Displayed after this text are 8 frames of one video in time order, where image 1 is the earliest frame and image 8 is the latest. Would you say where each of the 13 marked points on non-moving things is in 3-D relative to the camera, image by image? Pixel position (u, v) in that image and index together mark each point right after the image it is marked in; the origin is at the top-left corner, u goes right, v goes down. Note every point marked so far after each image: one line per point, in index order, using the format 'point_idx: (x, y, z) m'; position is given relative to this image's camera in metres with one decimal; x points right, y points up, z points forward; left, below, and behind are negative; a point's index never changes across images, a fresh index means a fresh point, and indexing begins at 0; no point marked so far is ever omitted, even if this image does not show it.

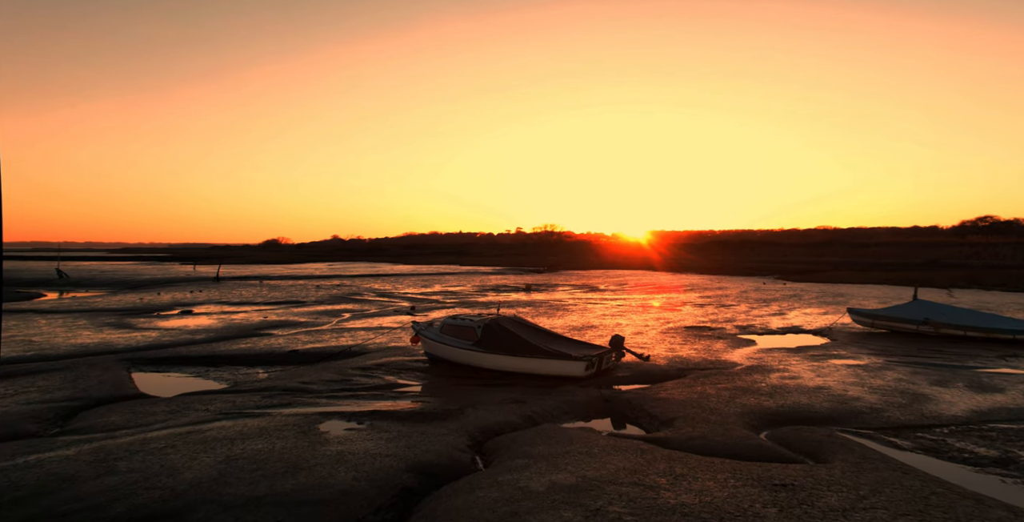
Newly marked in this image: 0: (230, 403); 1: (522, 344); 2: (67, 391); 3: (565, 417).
0: (-7.2, -3.6, +15.8) m
1: (+0.3, -2.6, +19.6) m
2: (-12.6, -3.7, +17.4) m
3: (+1.3, -3.7, +14.7) m
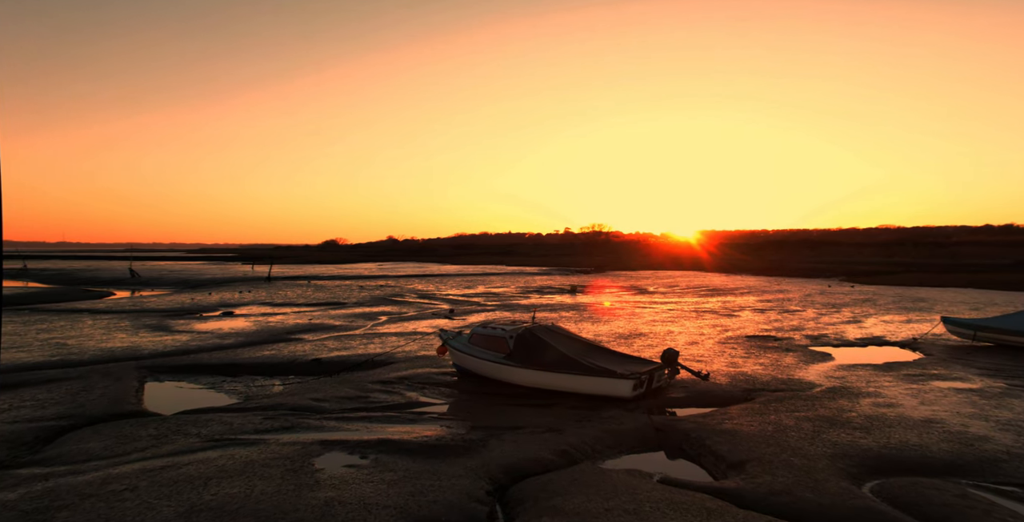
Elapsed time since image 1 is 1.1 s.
0: (-6.5, -3.7, +13.9) m
1: (+1.3, -2.7, +17.2) m
2: (-11.7, -3.8, +16.0) m
3: (+1.9, -3.8, +12.2) m
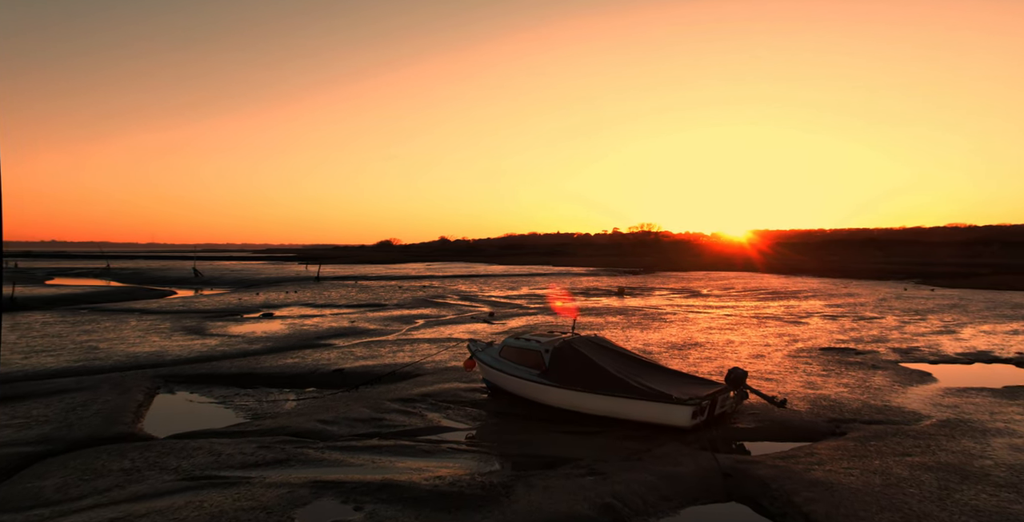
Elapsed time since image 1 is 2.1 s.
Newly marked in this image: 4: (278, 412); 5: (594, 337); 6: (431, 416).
0: (-5.8, -3.8, +12.0) m
1: (+2.2, -2.8, +14.7) m
2: (-10.9, -3.9, +14.4) m
3: (+2.4, -3.8, +9.6) m
4: (-6.5, -4.2, +17.0) m
5: (+2.2, -2.1, +17.2) m
6: (-2.1, -3.9, +15.7) m
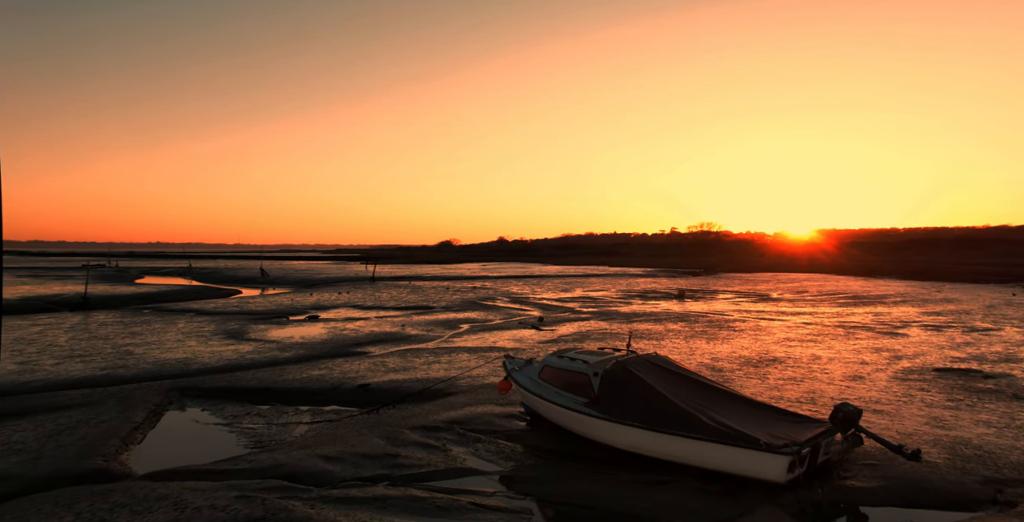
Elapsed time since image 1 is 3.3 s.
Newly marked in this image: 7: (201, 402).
0: (-5.2, -3.9, +9.6) m
1: (+3.0, -2.8, +11.6) m
2: (-10.1, -4.0, +12.5) m
3: (+2.7, -3.9, +6.6) m
4: (-5.4, -4.2, +14.7) m
5: (+3.2, -2.2, +14.1) m
6: (-1.2, -4.0, +13.0) m
7: (-9.8, -4.4, +19.4) m
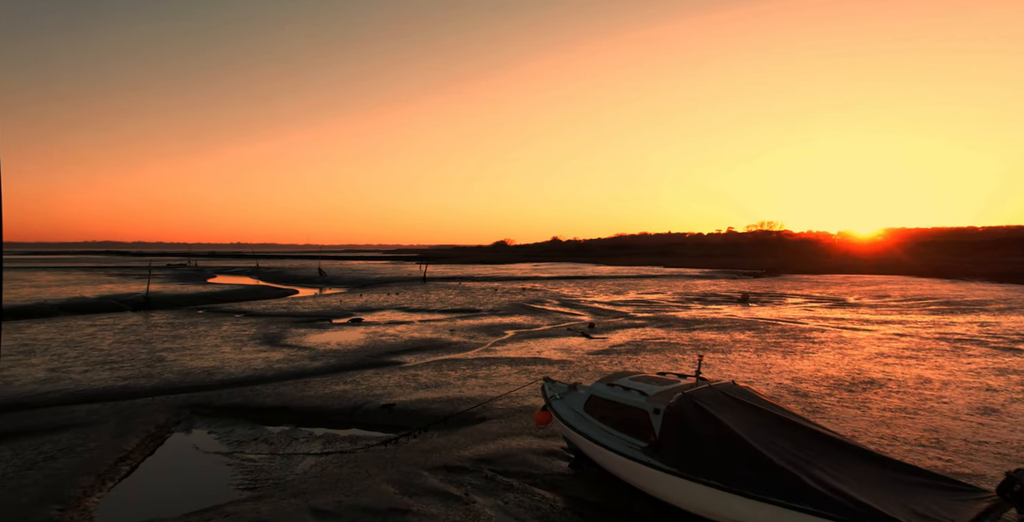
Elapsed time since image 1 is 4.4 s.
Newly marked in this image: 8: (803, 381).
0: (-4.9, -4.0, +7.4) m
1: (+3.5, -2.9, +8.6) m
2: (-9.4, -4.1, +10.7) m
3: (+2.8, -4.0, +3.6) m
4: (-4.6, -4.4, +12.4) m
5: (+3.9, -2.3, +11.1) m
6: (-0.5, -4.1, +10.4) m
7: (-8.6, -4.6, +17.4) m
8: (+8.7, -3.6, +18.3) m
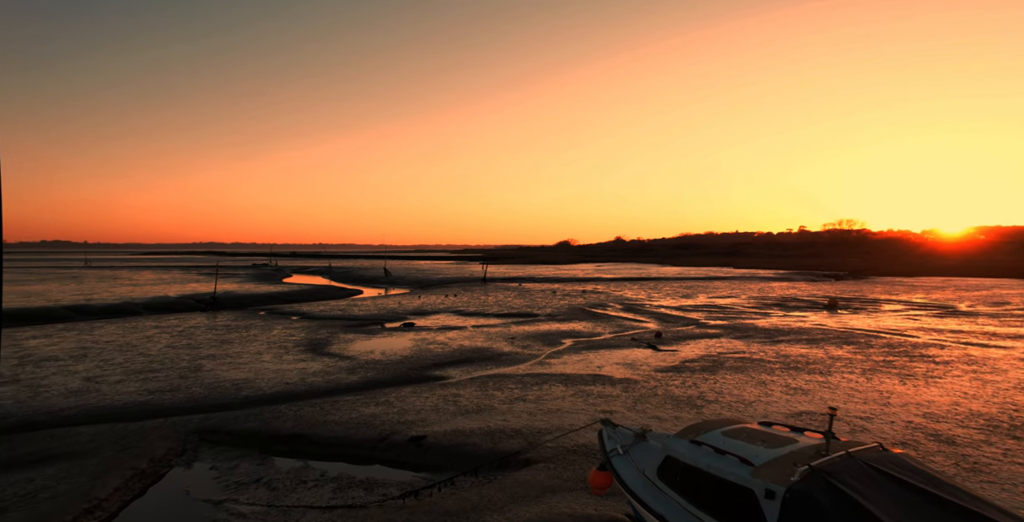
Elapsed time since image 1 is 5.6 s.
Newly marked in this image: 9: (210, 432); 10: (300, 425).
0: (-4.6, -4.1, +4.8) m
1: (+3.8, -3.0, +5.2) m
2: (-8.8, -4.3, +8.5) m
3: (+2.7, -4.1, +0.3) m
4: (-3.9, -4.5, +9.8) m
5: (+4.5, -2.4, +7.6) m
6: (0.0, -4.2, +7.3) m
7: (-7.3, -4.7, +15.1) m
8: (+9.9, -3.7, +14.3) m
9: (-8.2, -4.6, +16.8) m
10: (-5.9, -4.5, +17.1) m
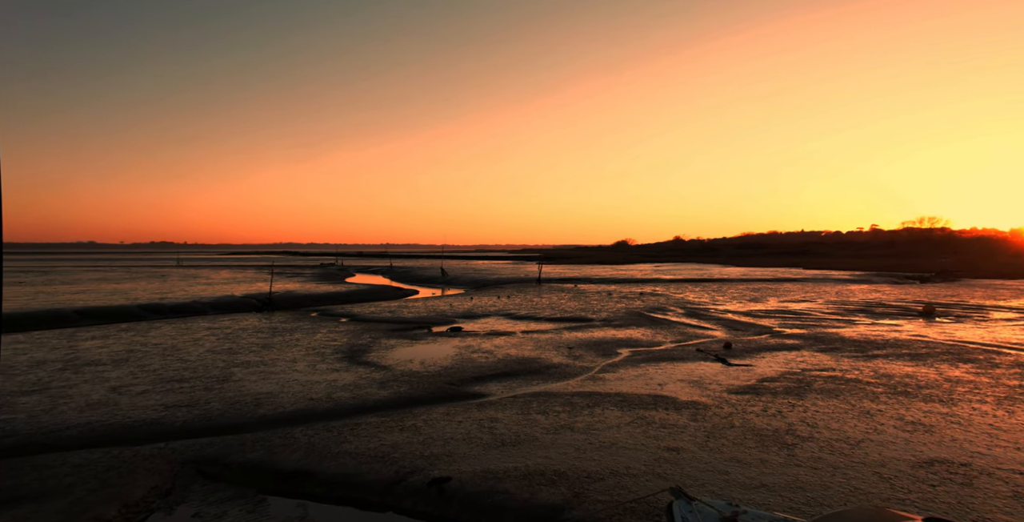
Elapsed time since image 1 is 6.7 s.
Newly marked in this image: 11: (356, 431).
0: (-4.7, -4.2, +2.3) m
1: (+3.8, -3.1, +1.9) m
2: (-8.6, -4.4, +6.4) m
3: (+2.2, -4.2, -2.8) m
4: (-3.5, -4.6, +7.2) m
5: (+4.6, -2.5, +4.3) m
6: (+0.1, -4.3, +4.4) m
7: (-6.4, -4.8, +12.9) m
8: (+10.7, -3.7, +10.5) m
9: (-7.2, -4.7, +14.5) m
10: (-4.8, -4.6, +14.6) m
11: (-4.2, -4.6, +16.9) m
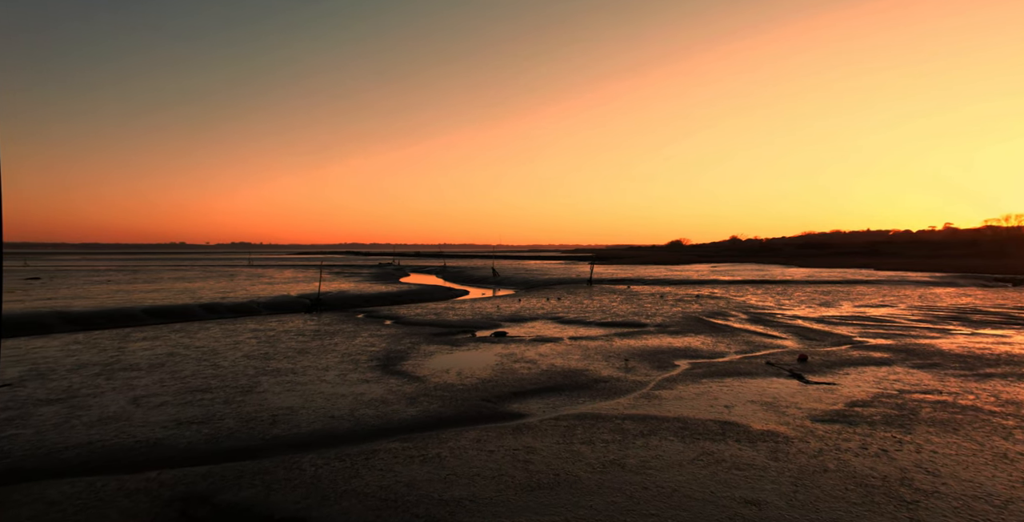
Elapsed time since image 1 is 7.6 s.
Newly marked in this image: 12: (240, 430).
0: (-5.0, -4.3, 0.0) m
1: (+3.4, -3.2, -1.0) m
2: (-8.5, -4.5, +4.4) m
3: (+1.5, -4.2, -5.6) m
4: (-3.4, -4.7, +4.9) m
5: (+4.5, -2.5, +1.3) m
6: (0.0, -4.4, +1.8) m
7: (-5.8, -4.9, +10.7) m
8: (+11.0, -3.8, +7.0) m
9: (-6.4, -4.8, +12.5) m
10: (-4.1, -4.7, +12.4) m
11: (-3.2, -4.7, +14.6) m
12: (-7.9, -5.0, +18.6) m
